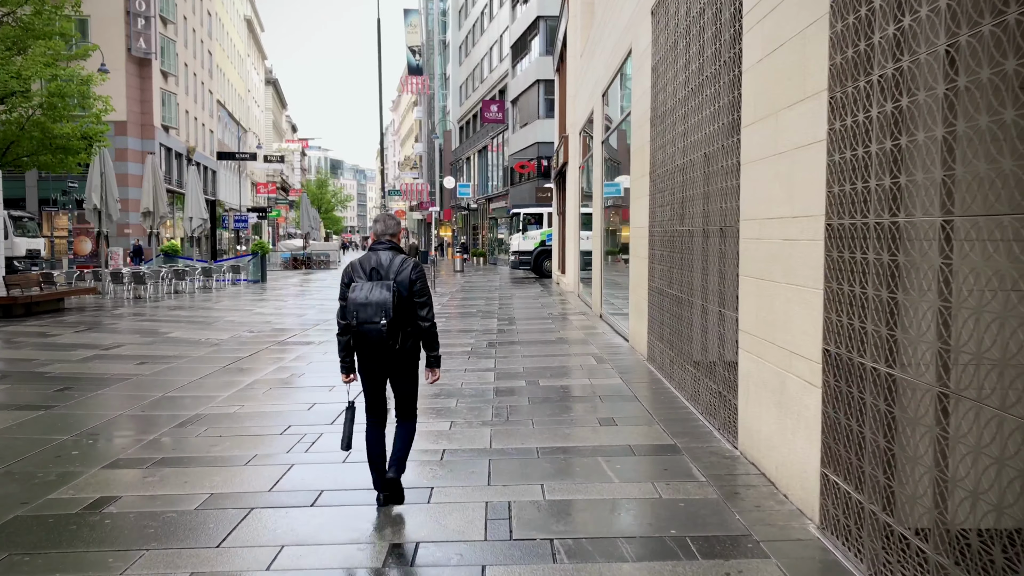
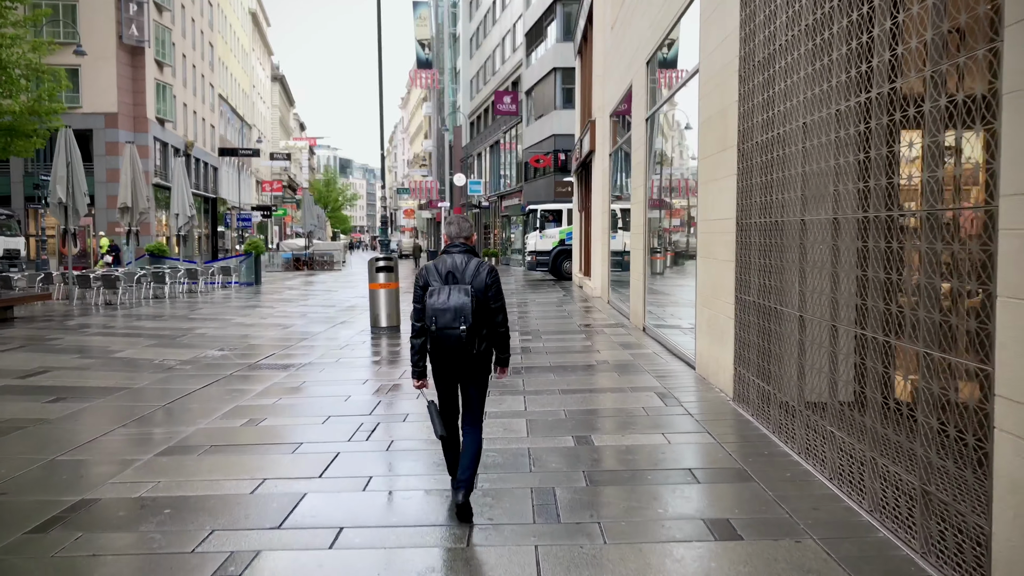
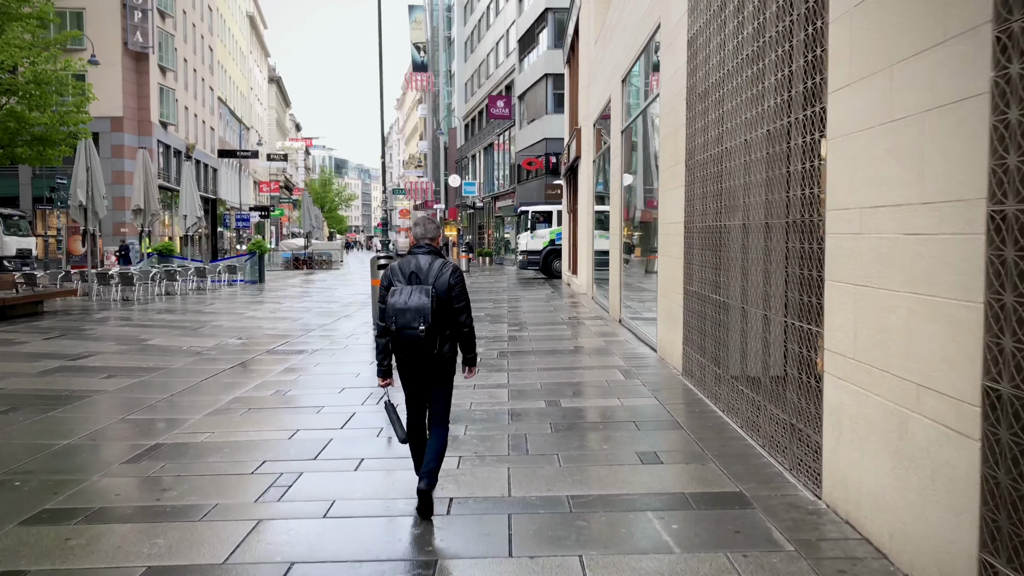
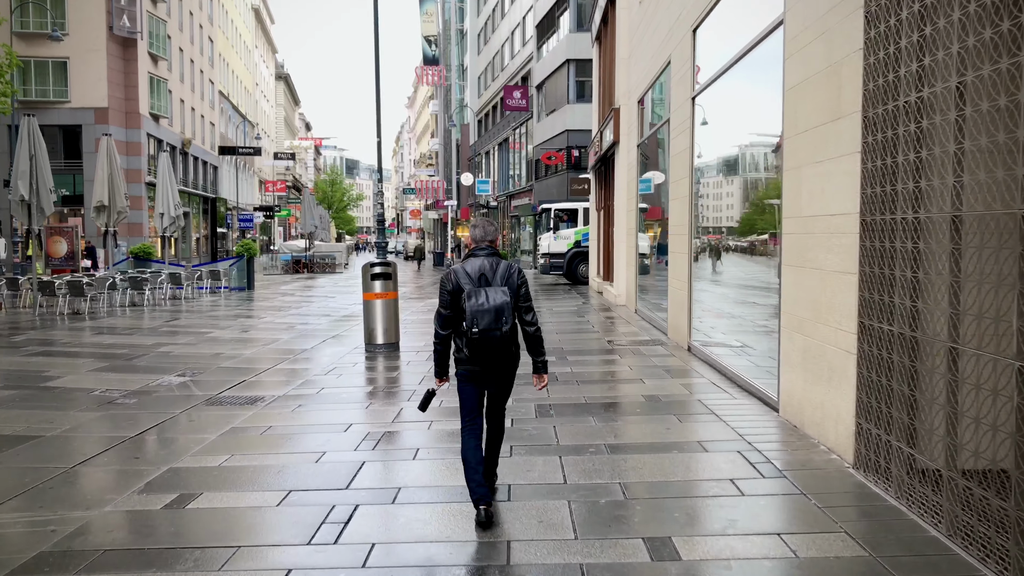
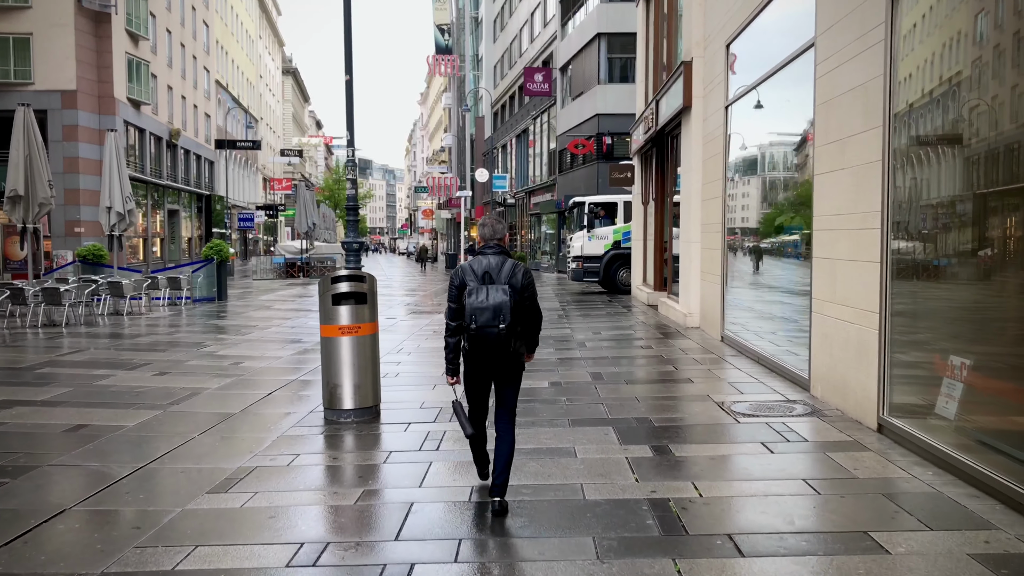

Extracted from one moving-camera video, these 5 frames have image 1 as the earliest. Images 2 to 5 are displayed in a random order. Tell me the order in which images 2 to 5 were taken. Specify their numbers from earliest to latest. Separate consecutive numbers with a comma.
3, 2, 4, 5
